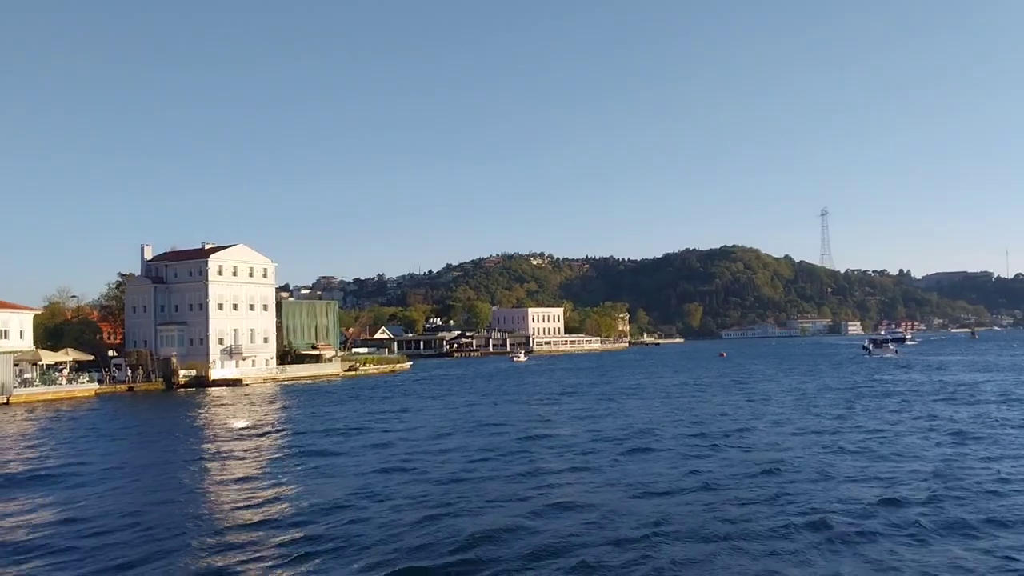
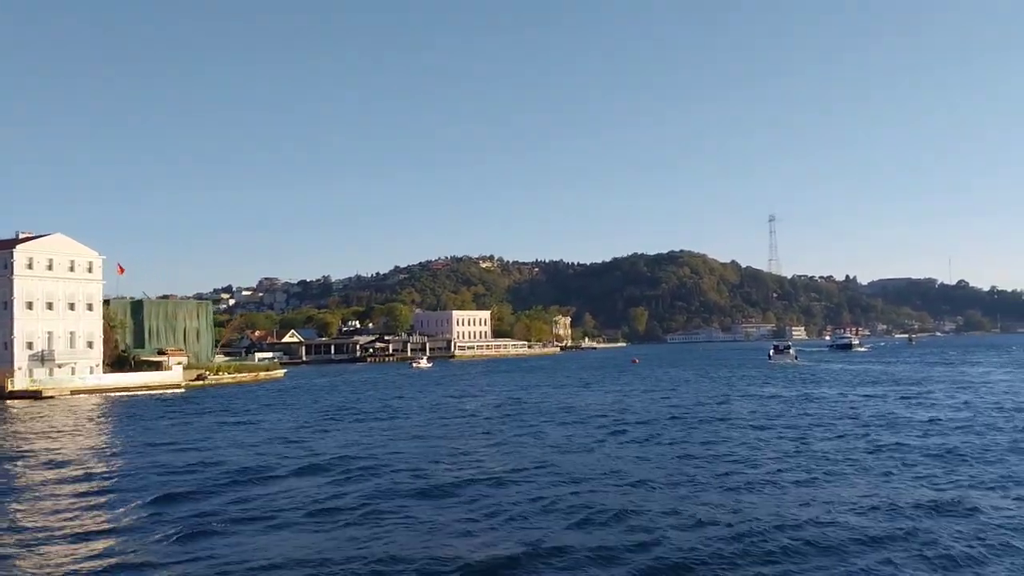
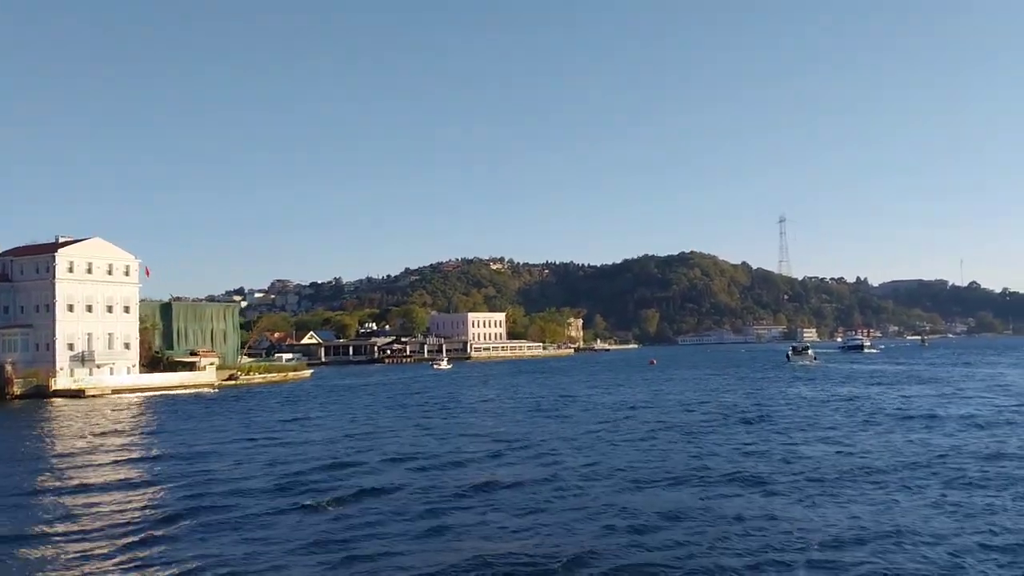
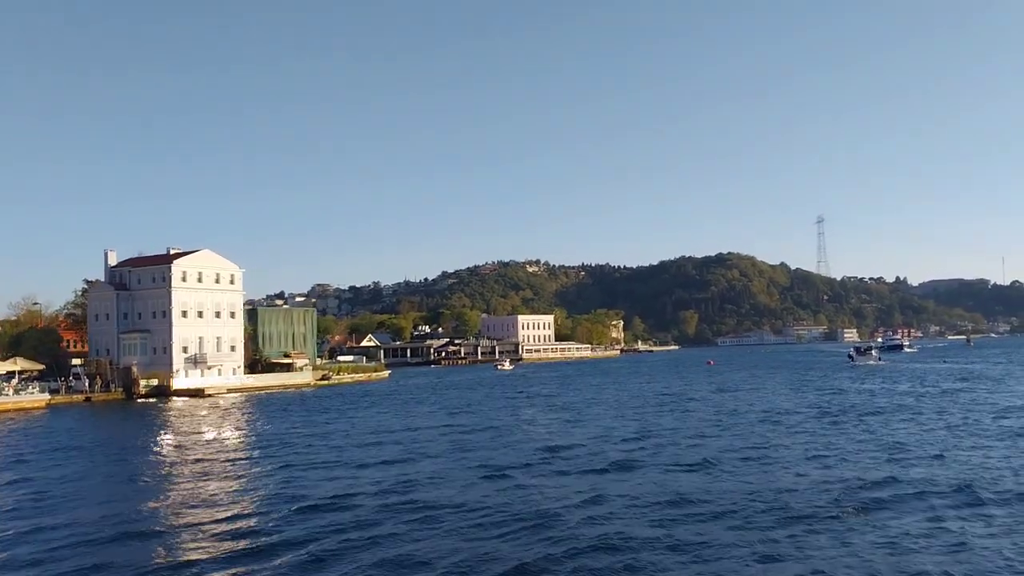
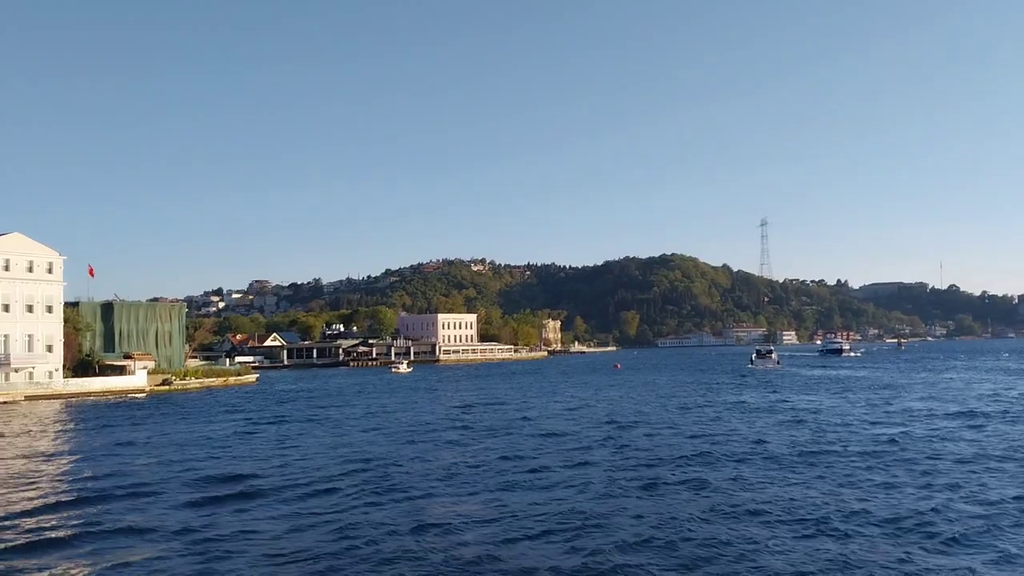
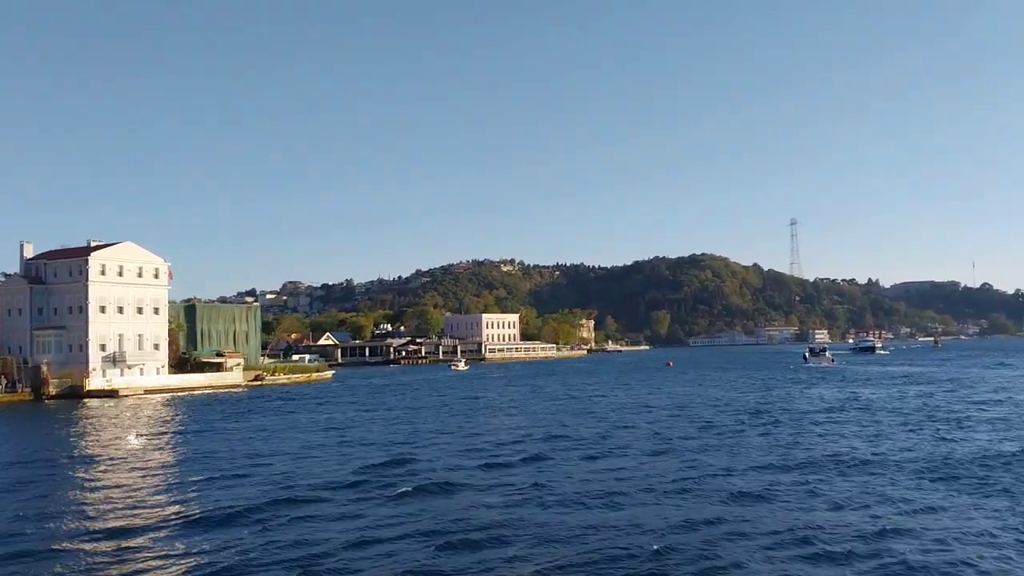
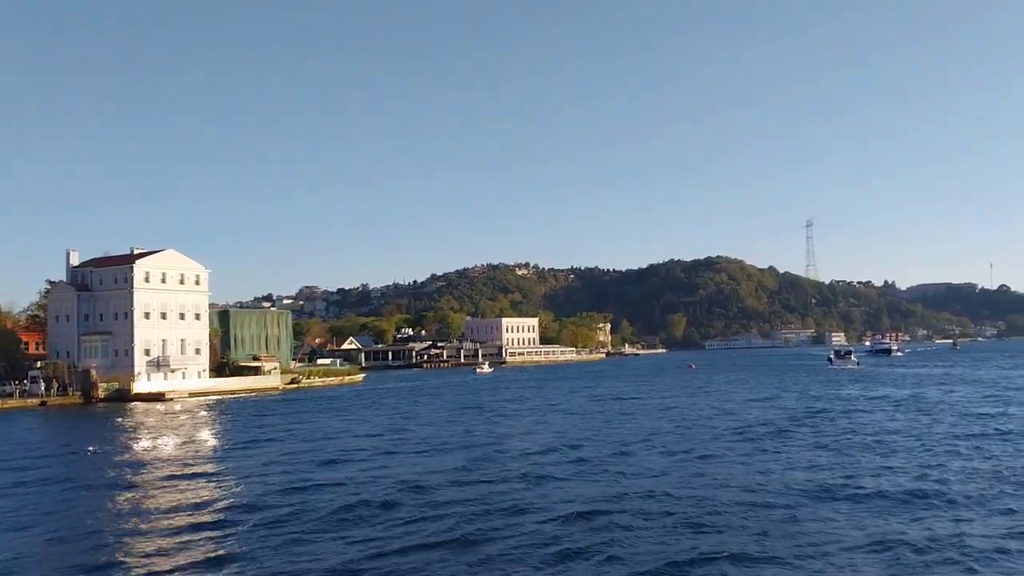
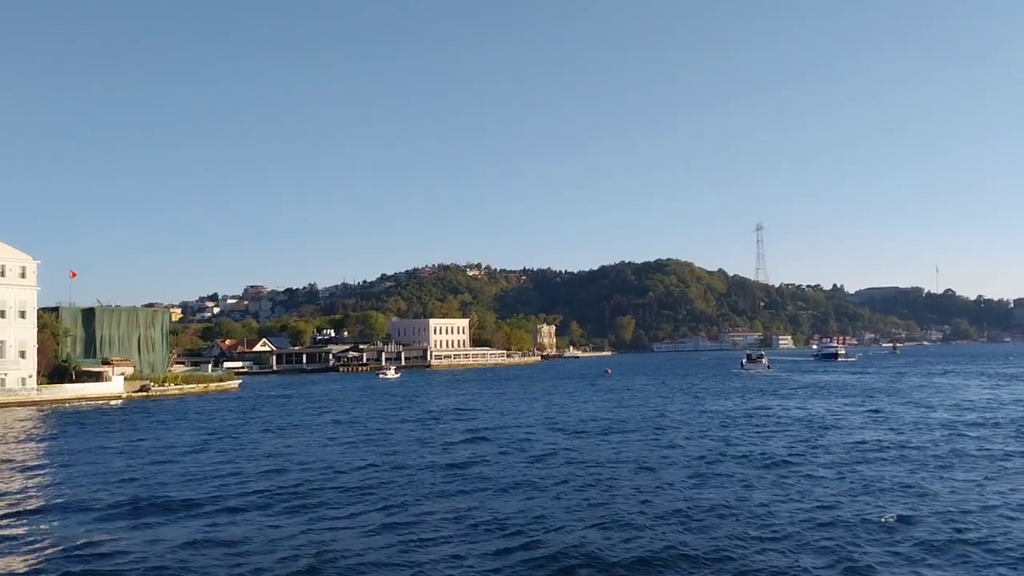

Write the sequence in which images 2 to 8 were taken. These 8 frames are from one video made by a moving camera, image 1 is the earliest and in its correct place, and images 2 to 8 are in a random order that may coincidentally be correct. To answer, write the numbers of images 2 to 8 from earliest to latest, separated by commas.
4, 7, 6, 3, 2, 5, 8
